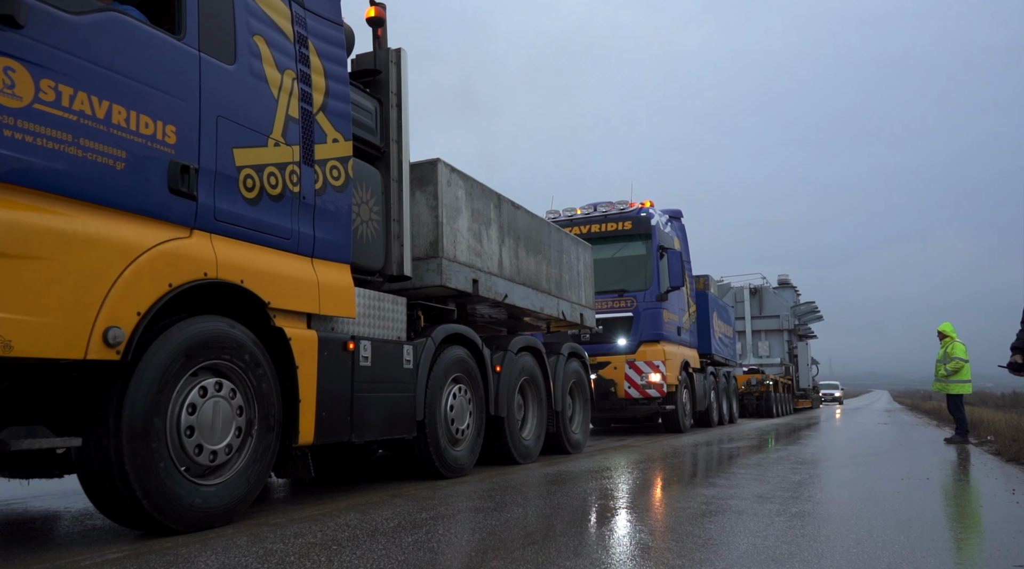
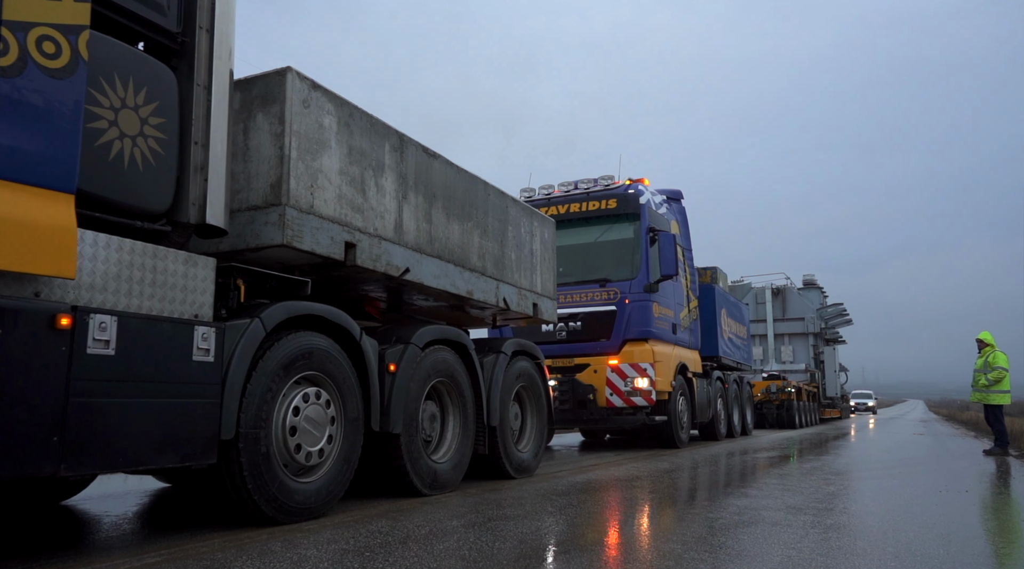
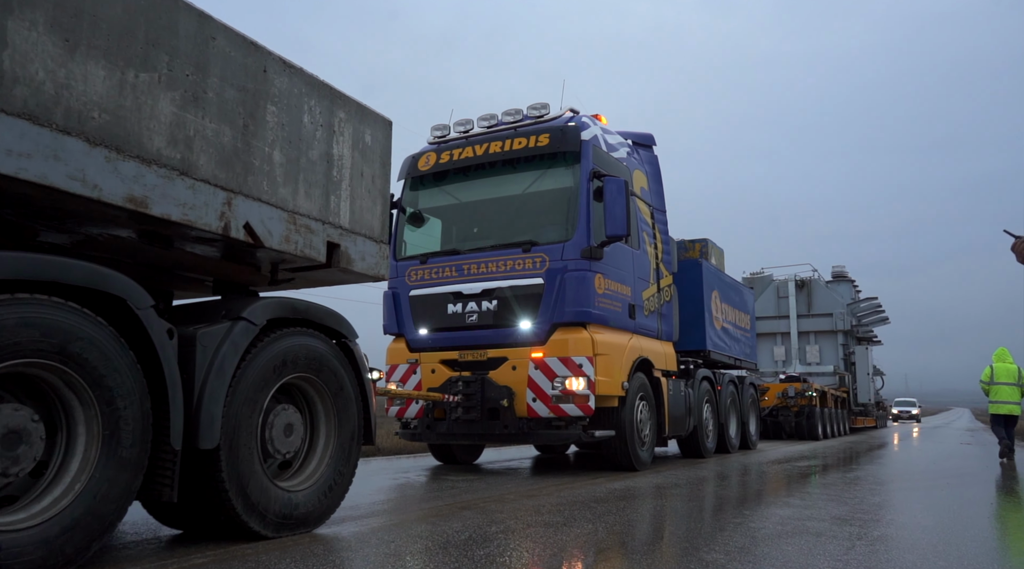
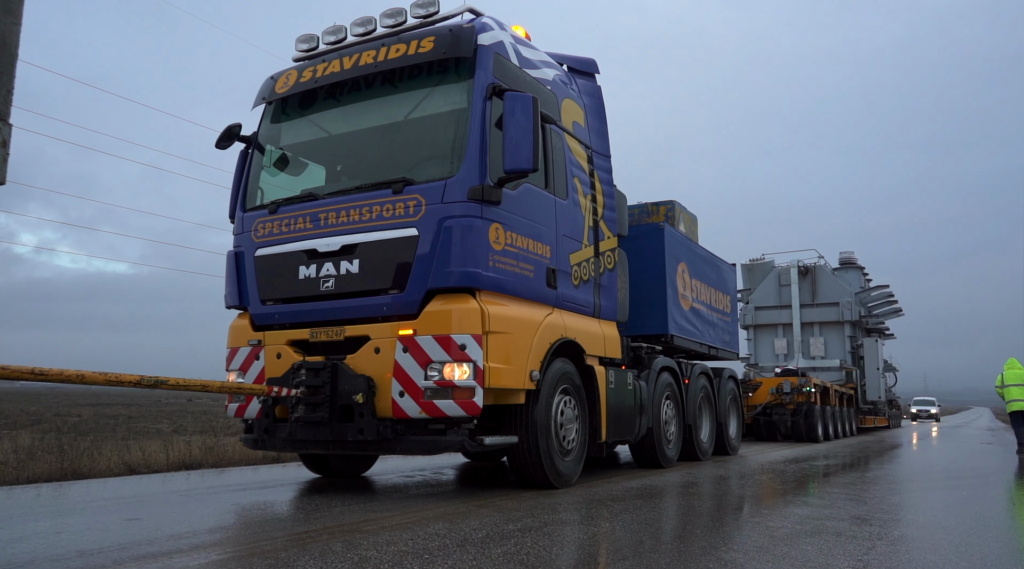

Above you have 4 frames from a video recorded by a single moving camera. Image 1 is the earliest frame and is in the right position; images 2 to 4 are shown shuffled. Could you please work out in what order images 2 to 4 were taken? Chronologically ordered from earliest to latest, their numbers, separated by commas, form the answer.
2, 3, 4
